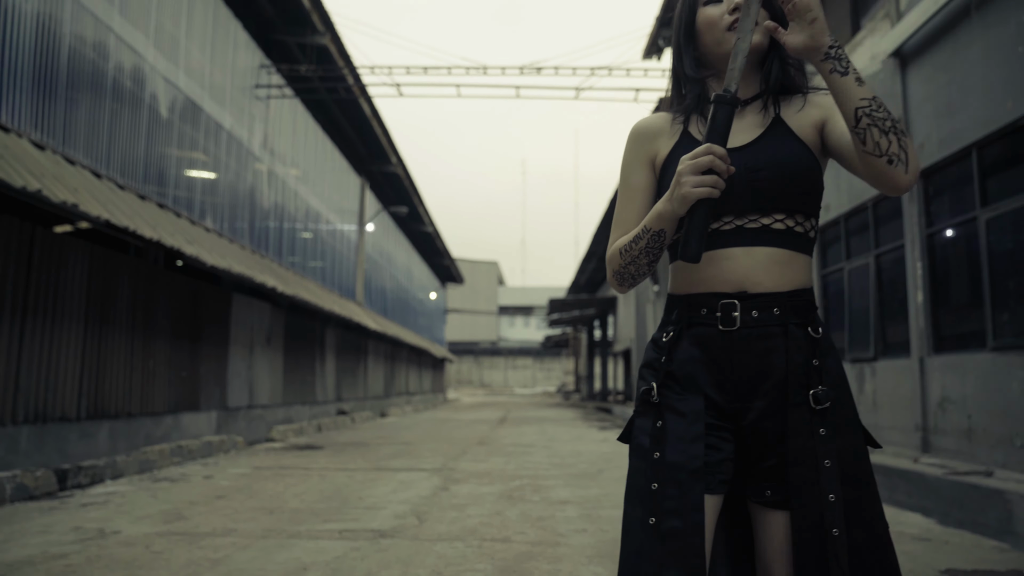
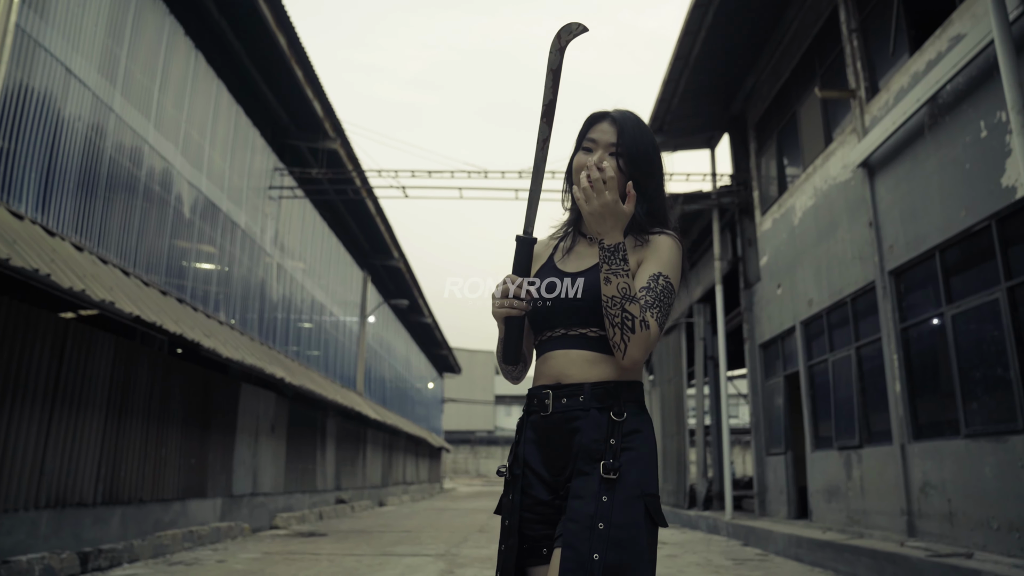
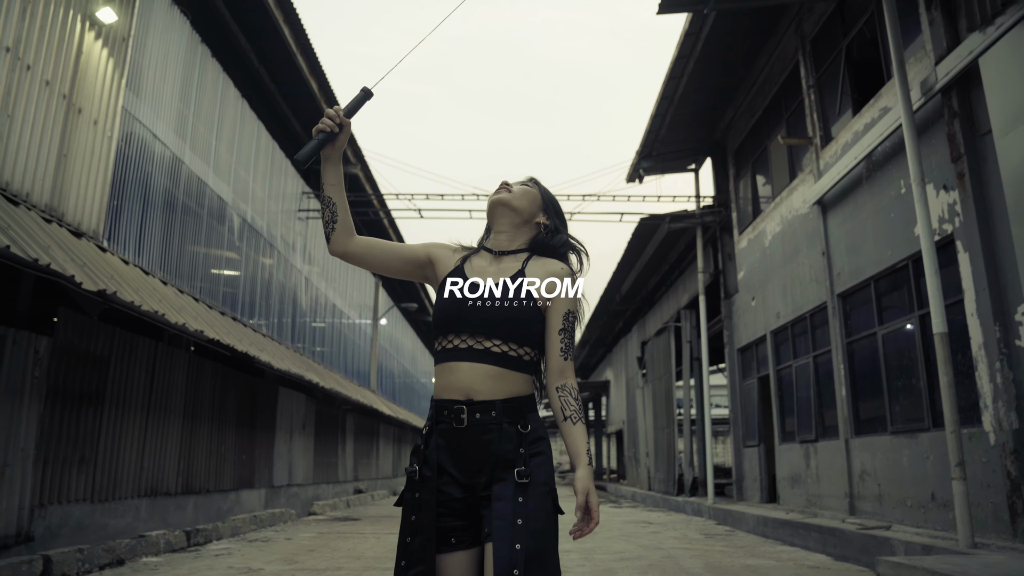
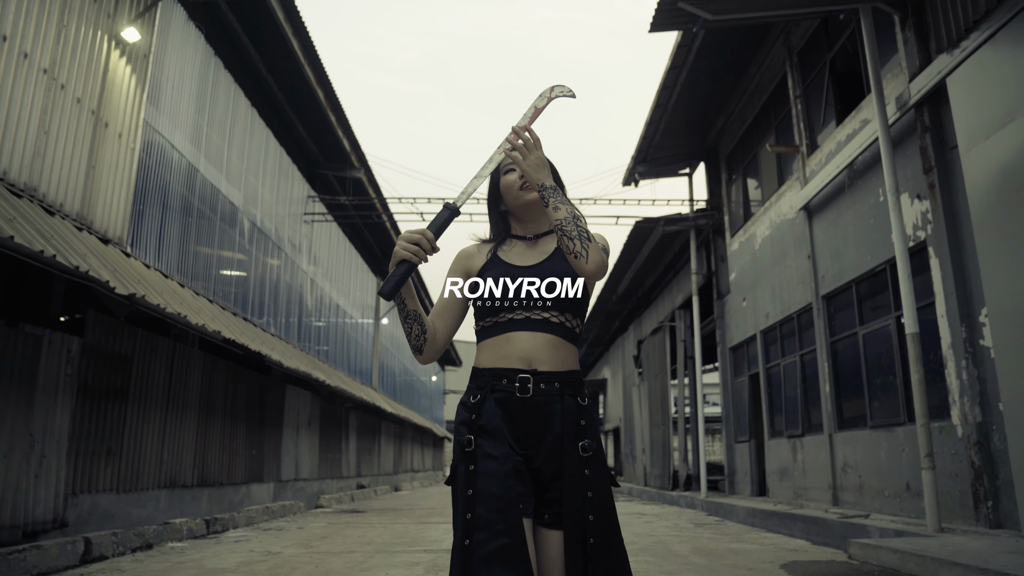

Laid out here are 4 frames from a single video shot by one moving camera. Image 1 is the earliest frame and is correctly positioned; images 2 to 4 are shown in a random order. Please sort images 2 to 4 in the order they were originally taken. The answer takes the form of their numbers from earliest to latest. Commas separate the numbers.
2, 3, 4
